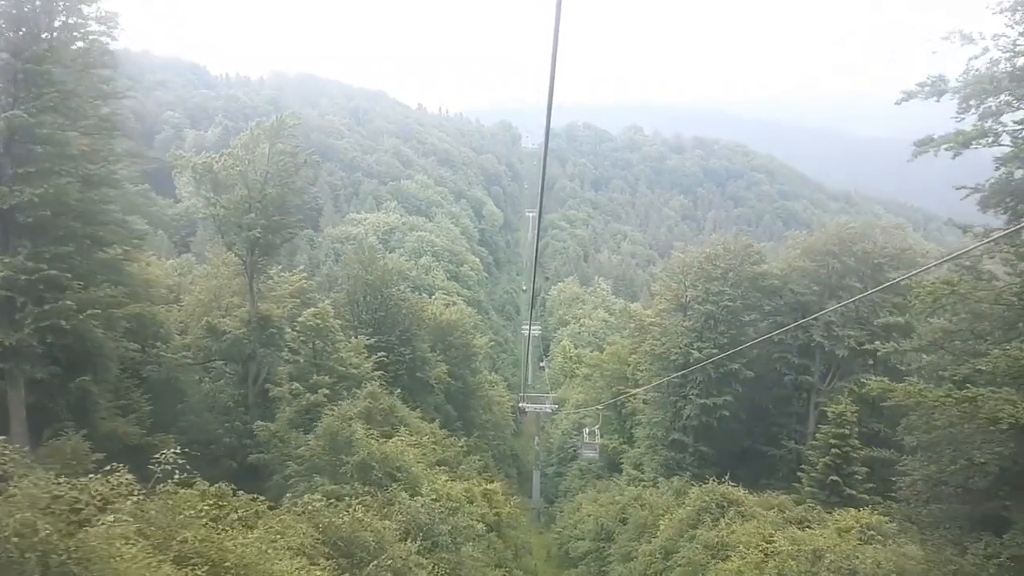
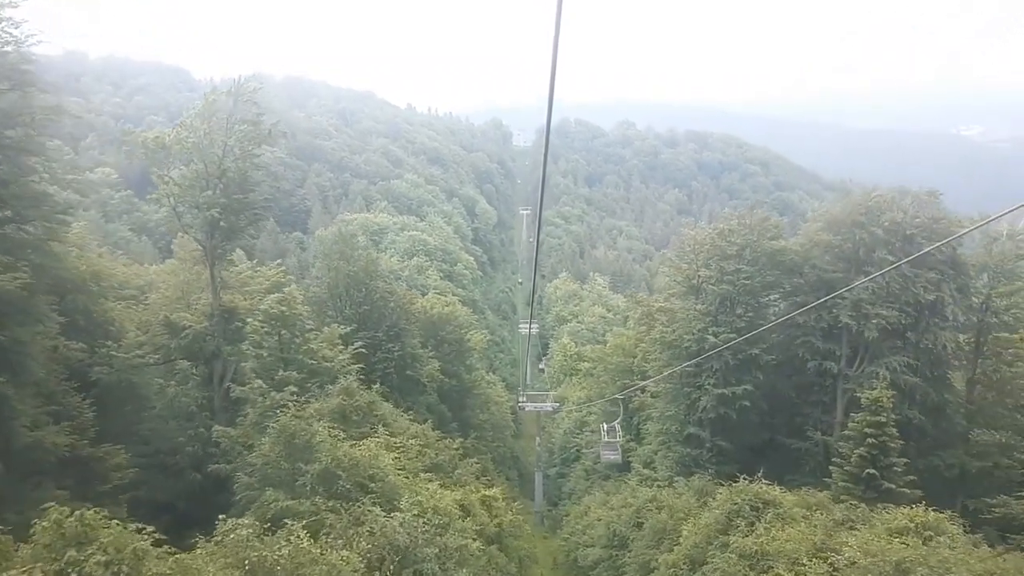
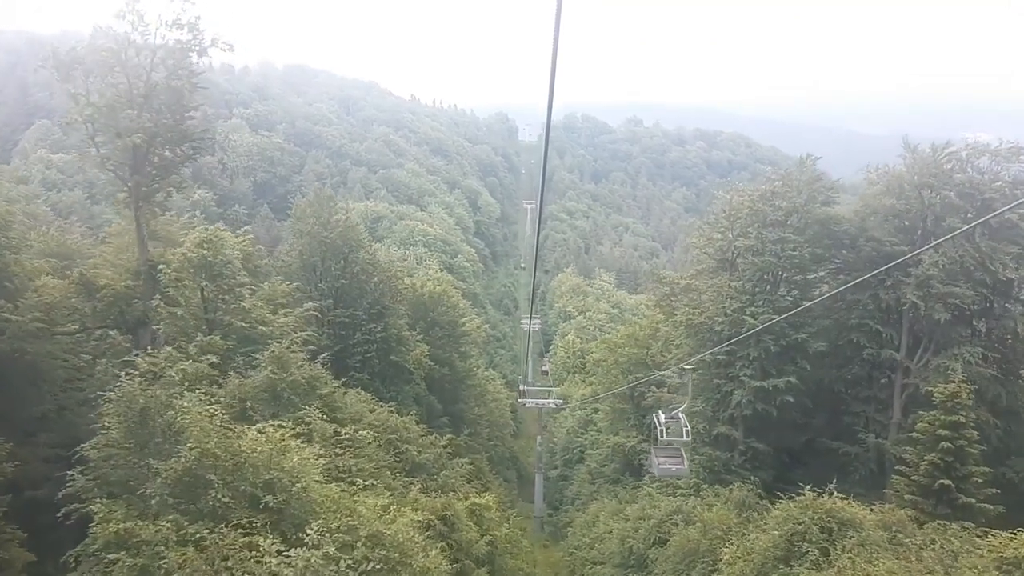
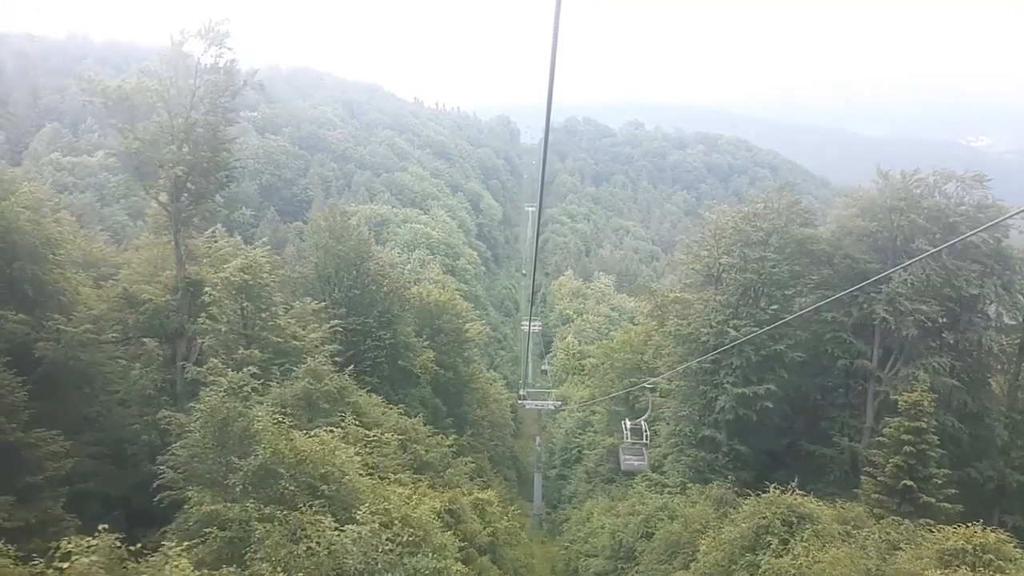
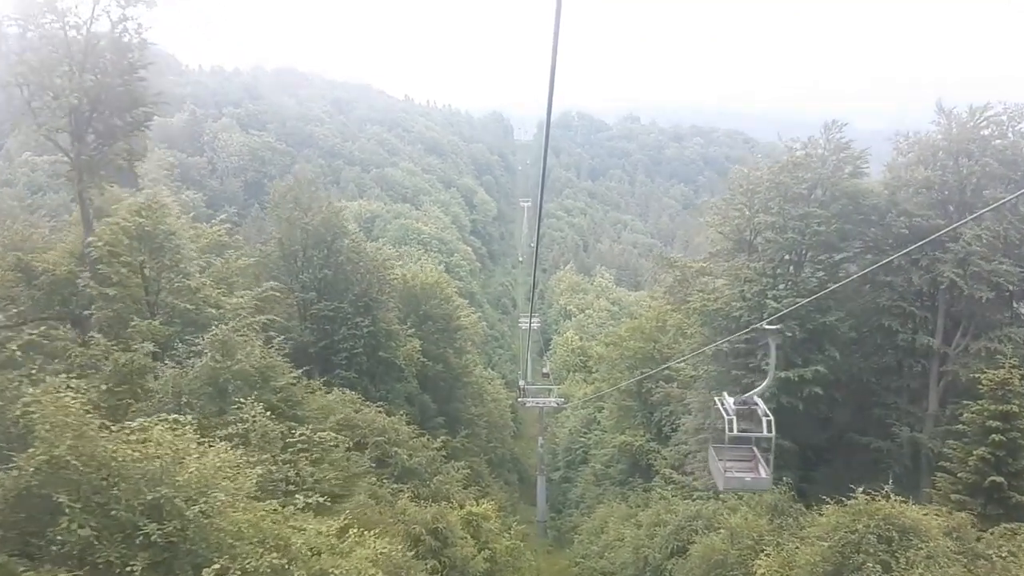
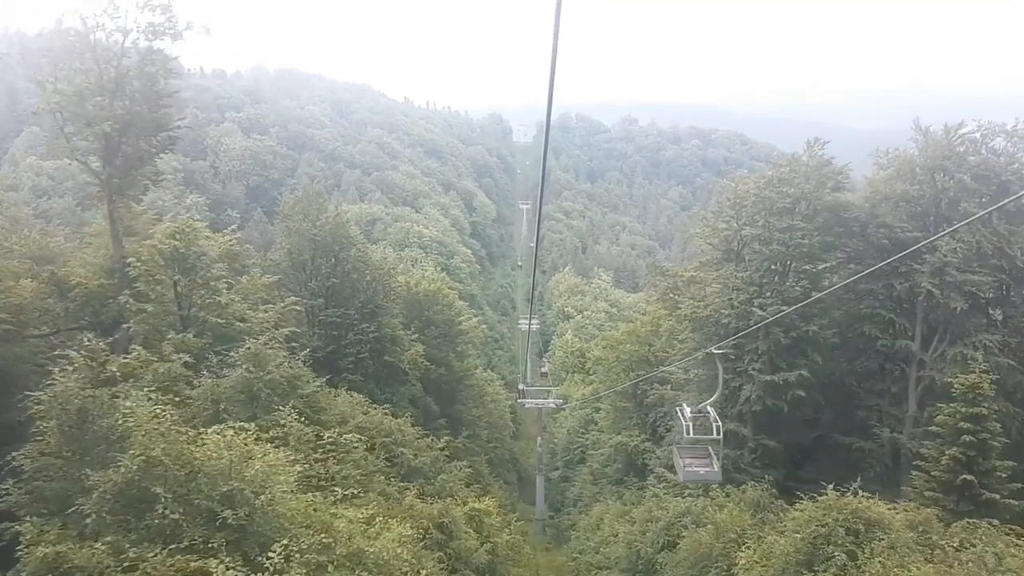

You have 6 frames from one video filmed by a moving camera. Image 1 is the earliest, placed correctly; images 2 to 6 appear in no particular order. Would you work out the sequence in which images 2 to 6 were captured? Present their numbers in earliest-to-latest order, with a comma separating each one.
2, 4, 3, 6, 5
